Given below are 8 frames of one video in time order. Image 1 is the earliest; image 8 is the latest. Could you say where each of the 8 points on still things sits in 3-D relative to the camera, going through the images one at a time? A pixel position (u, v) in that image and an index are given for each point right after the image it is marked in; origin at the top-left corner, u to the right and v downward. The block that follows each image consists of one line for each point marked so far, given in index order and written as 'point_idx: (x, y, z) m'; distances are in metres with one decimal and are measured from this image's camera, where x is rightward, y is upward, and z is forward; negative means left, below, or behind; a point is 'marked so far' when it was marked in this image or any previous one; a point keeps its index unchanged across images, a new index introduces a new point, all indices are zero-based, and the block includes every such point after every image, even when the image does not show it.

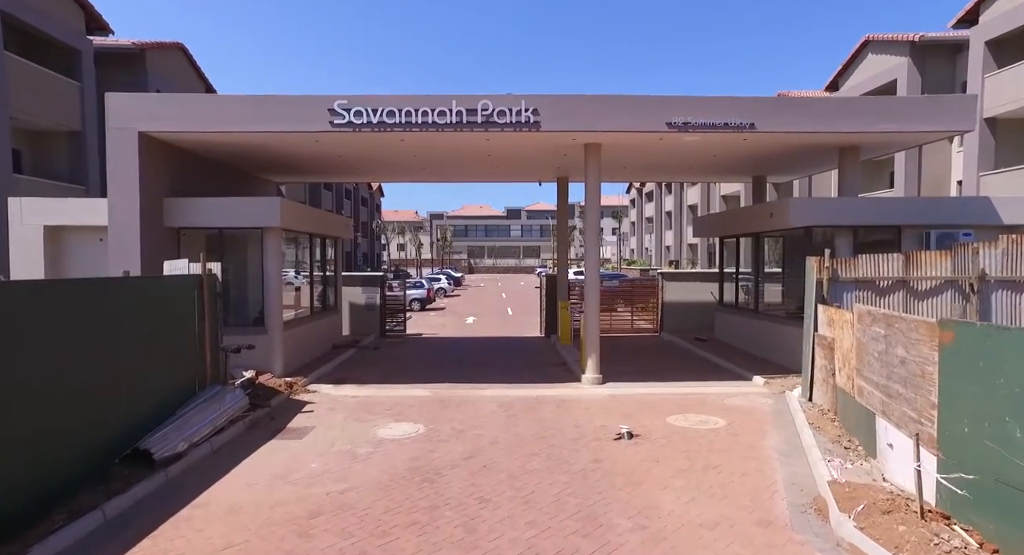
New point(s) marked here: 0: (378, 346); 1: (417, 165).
0: (-3.8, -2.0, +17.6) m
1: (-2.3, +2.8, +15.1) m
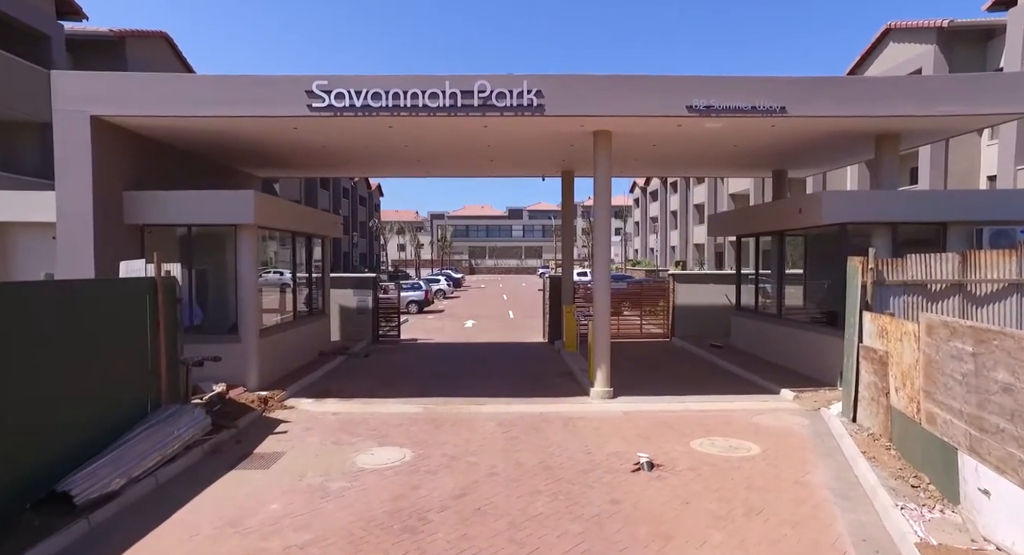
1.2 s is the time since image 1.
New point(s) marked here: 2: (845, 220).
0: (-3.8, -2.0, +16.5) m
1: (-2.2, +2.7, +13.9) m
2: (+5.5, +1.0, +10.4) m
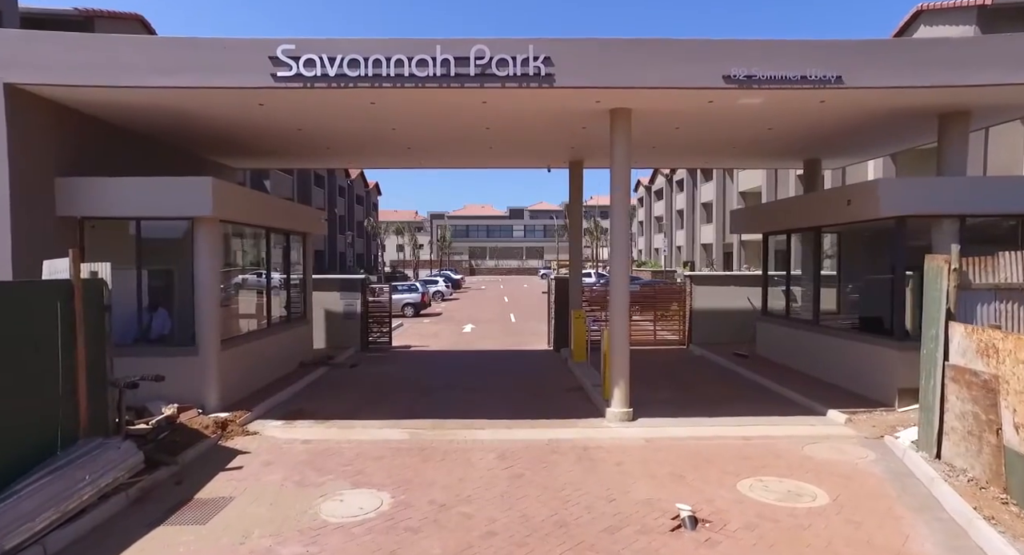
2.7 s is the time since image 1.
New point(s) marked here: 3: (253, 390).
0: (-3.7, -2.0, +14.9) m
1: (-2.2, +2.7, +12.4) m
2: (+5.6, +0.9, +8.8) m
3: (-4.5, -2.0, +10.8) m
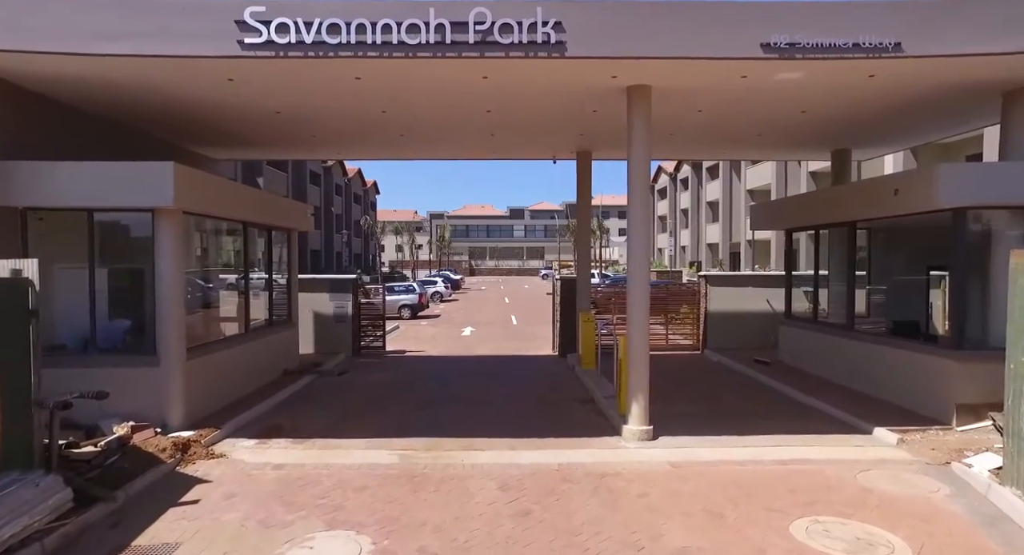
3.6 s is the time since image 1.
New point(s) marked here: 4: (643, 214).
0: (-3.7, -2.0, +13.8) m
1: (-2.1, +2.7, +11.3) m
2: (+5.6, +0.9, +7.7) m
3: (-4.4, -2.0, +9.7) m
4: (+1.7, +0.8, +8.3) m
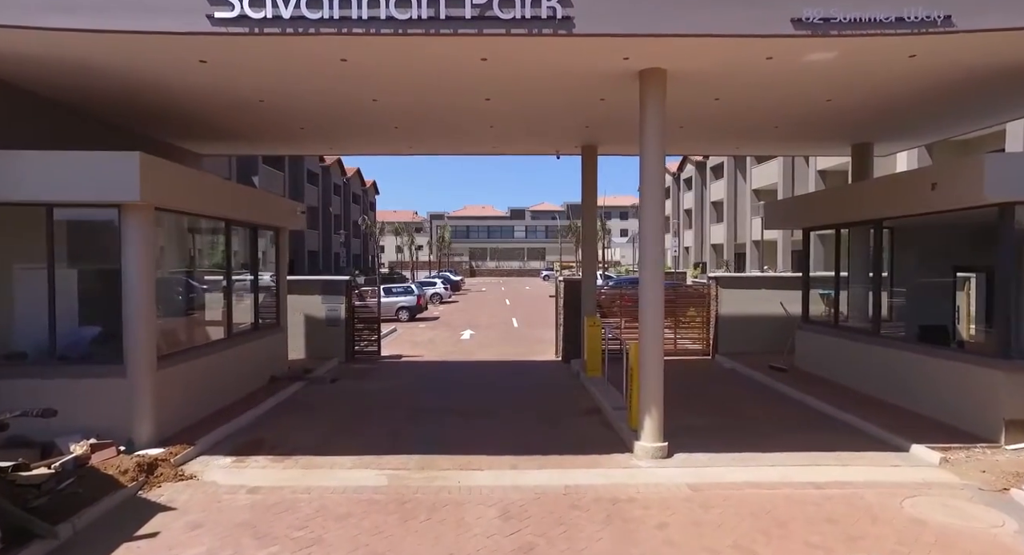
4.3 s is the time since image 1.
0: (-3.6, -2.1, +13.1) m
1: (-2.1, +2.7, +10.6) m
2: (+5.7, +0.9, +7.0) m
3: (-4.4, -2.0, +9.0) m
4: (+1.7, +0.8, +7.5) m
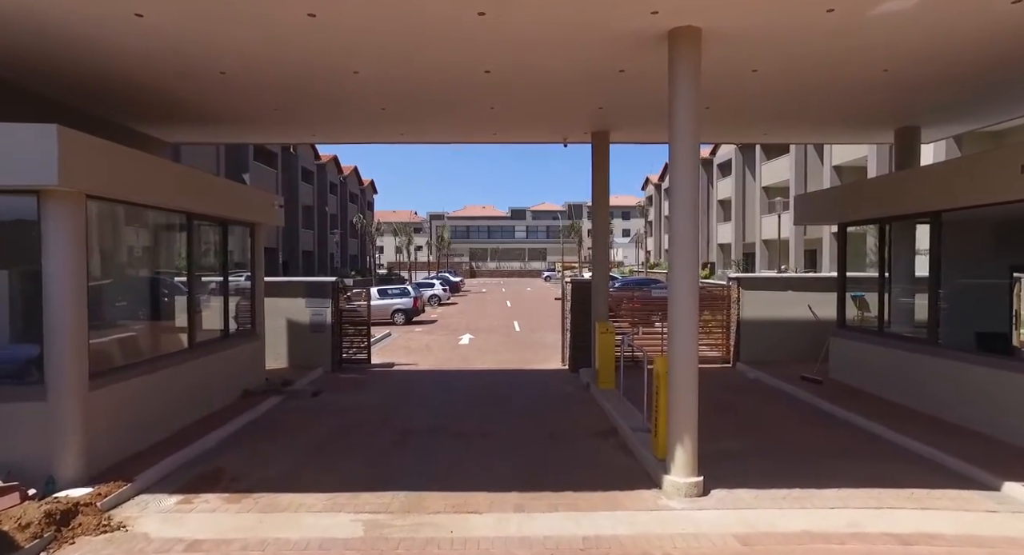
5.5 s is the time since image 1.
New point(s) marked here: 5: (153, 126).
0: (-3.6, -2.1, +11.8) m
1: (-2.1, +2.6, +9.3) m
2: (+5.7, +0.9, +5.7) m
3: (-4.4, -2.0, +7.7) m
4: (+1.8, +0.8, +6.2) m
5: (-6.6, +3.0, +11.6) m
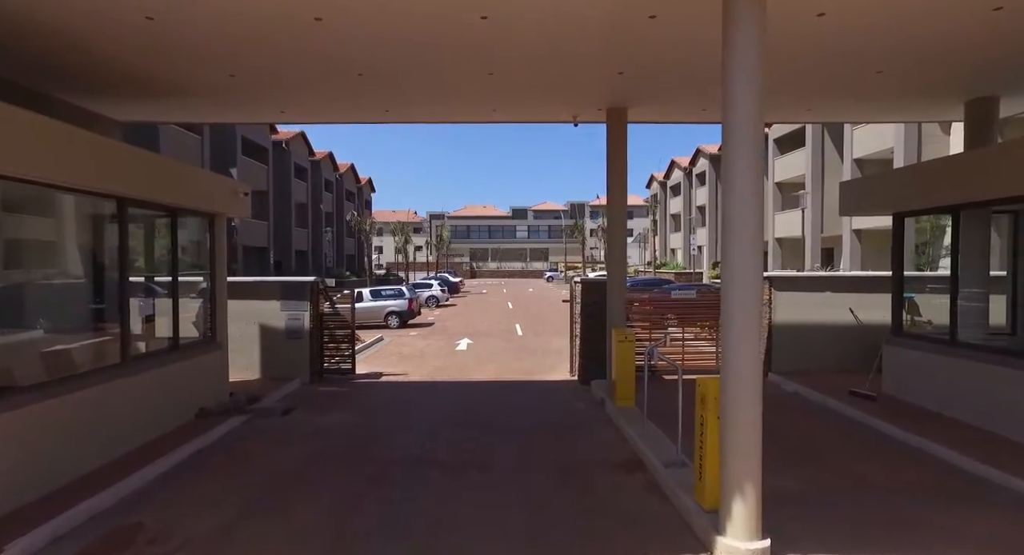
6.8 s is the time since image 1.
0: (-3.6, -2.1, +10.2) m
1: (-2.0, +2.6, +7.7) m
2: (+5.7, +0.9, +4.1) m
3: (-4.3, -2.0, +6.1) m
4: (+1.8, +0.8, +4.7) m
5: (-6.6, +3.0, +10.0) m
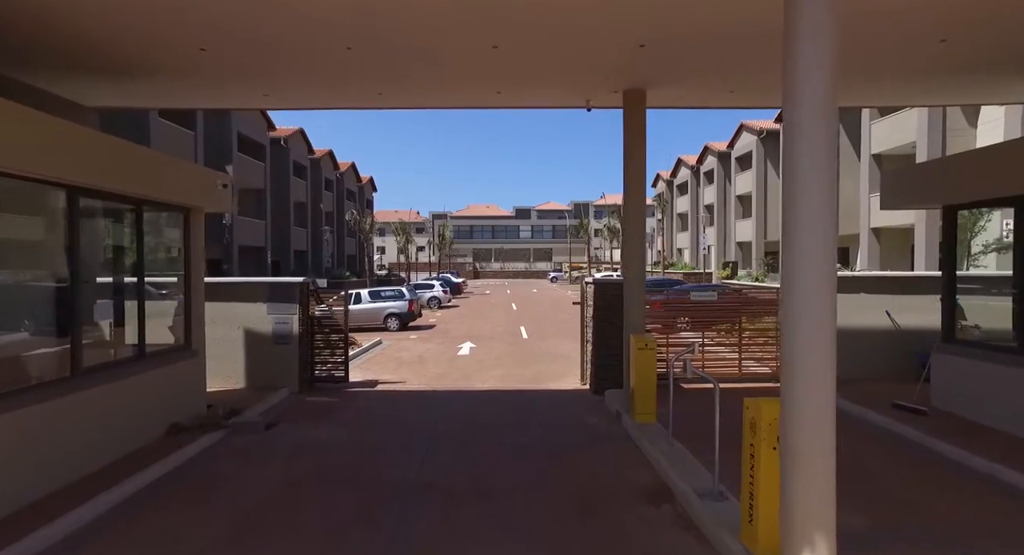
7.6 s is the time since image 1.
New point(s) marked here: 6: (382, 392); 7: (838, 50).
0: (-3.5, -2.1, +9.3) m
1: (-1.9, +2.6, +6.8) m
2: (+5.8, +0.9, +3.1) m
3: (-4.3, -2.0, +5.2) m
4: (+1.9, +0.8, +3.7) m
5: (-6.5, +3.0, +9.1) m
6: (-2.3, -2.1, +11.5) m
7: (+2.0, +1.6, +3.7) m
